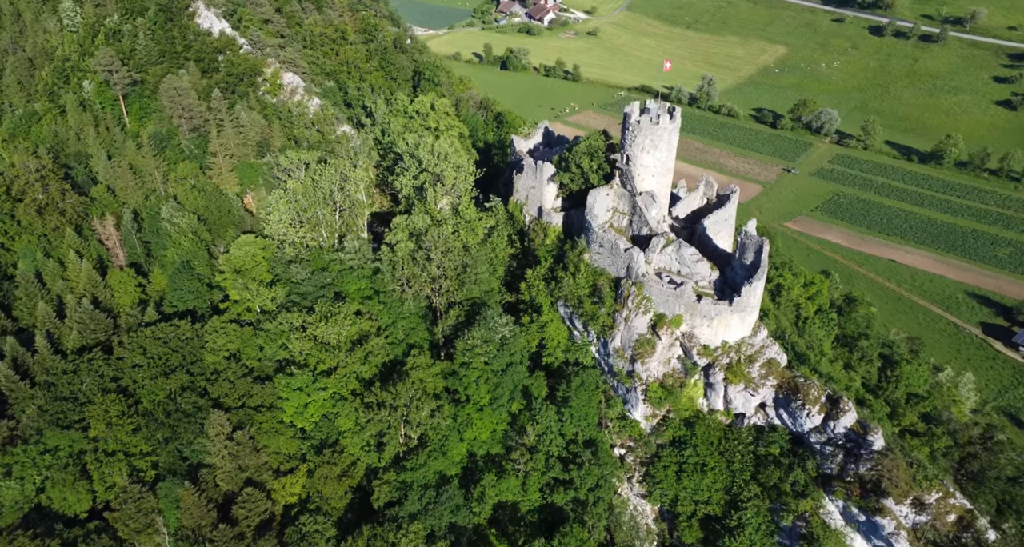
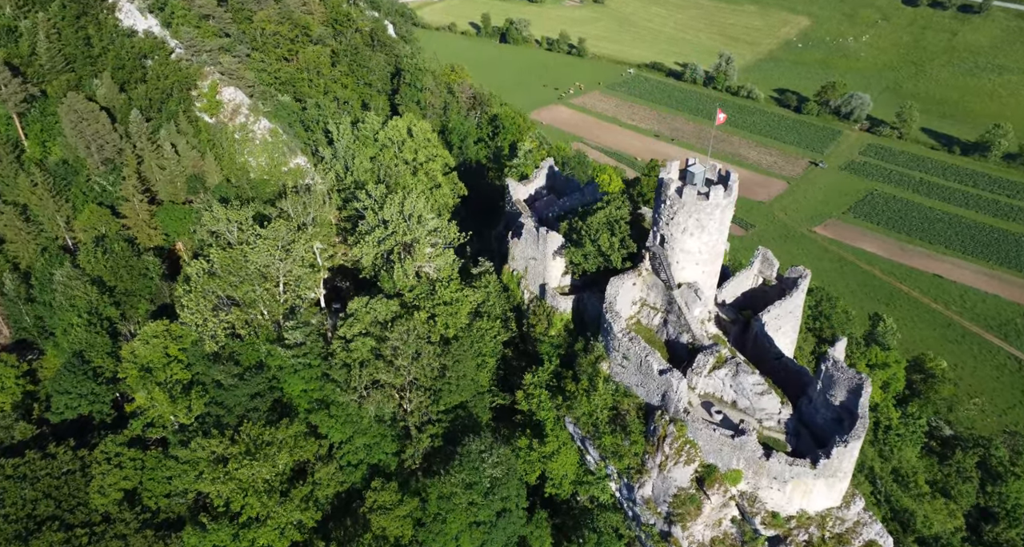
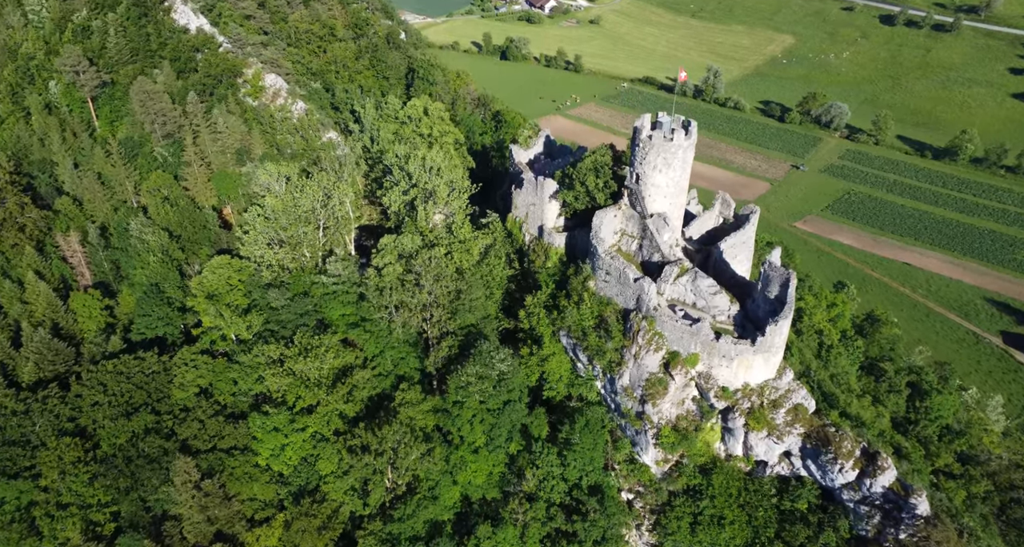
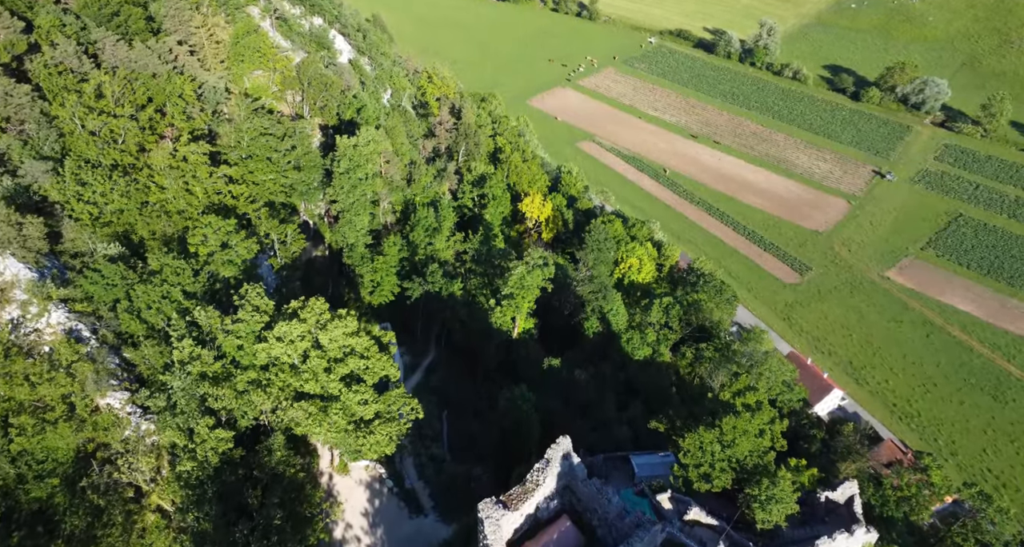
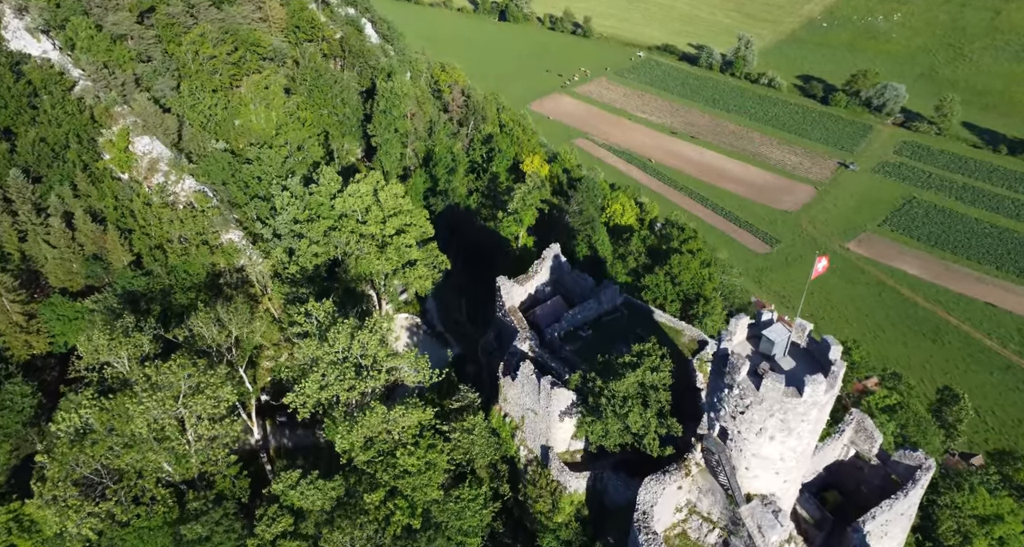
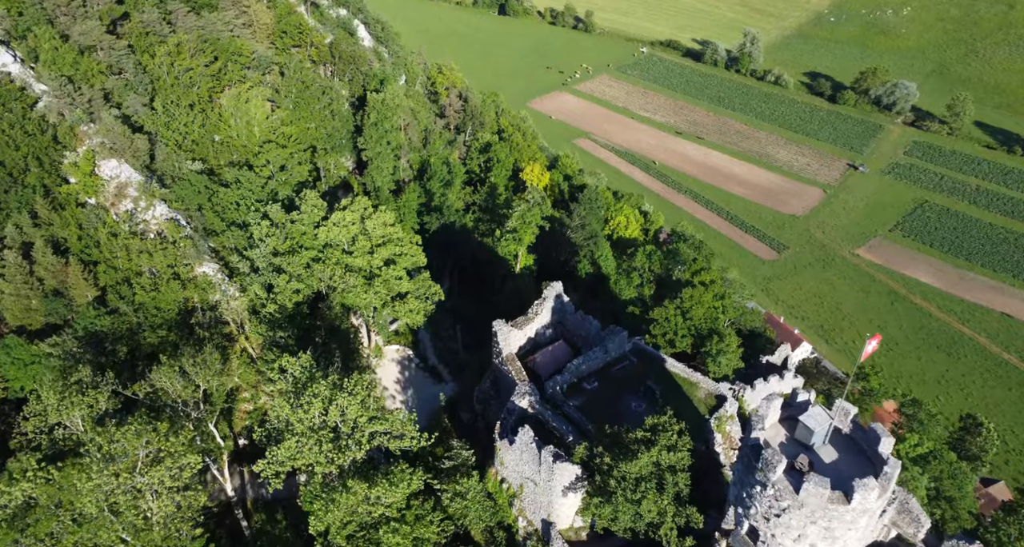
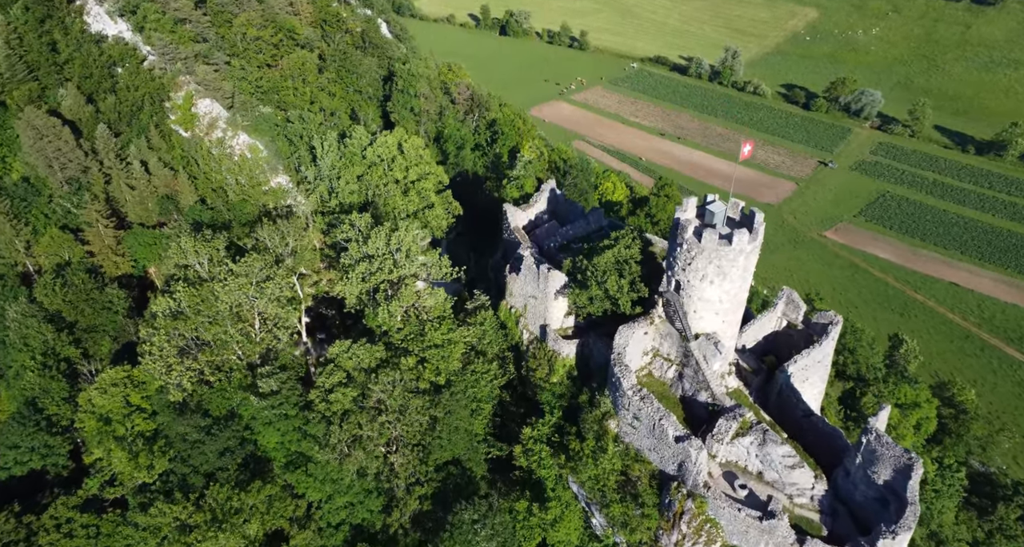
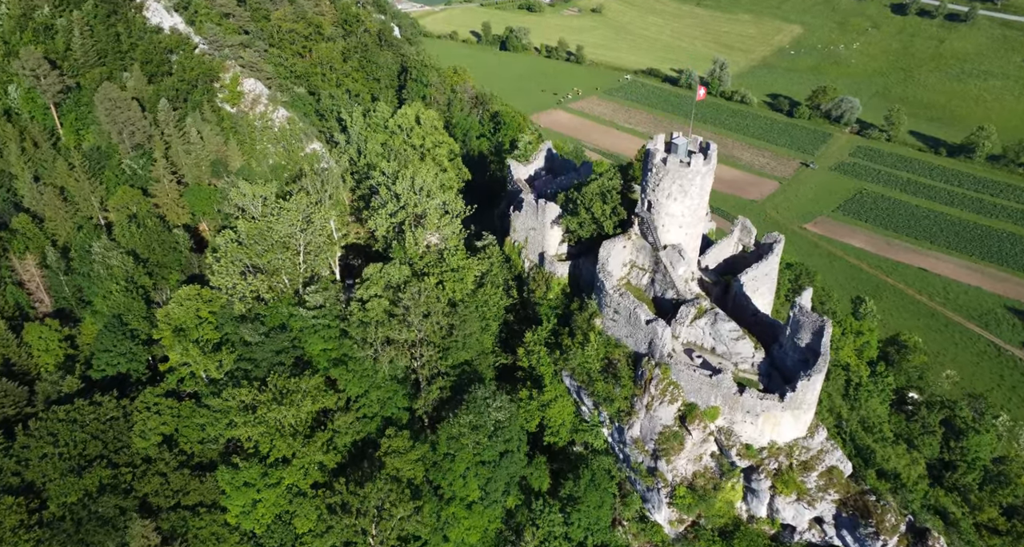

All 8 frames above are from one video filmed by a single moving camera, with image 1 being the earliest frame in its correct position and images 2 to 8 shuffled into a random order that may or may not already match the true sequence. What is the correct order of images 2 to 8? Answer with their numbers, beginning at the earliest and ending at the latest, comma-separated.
3, 8, 2, 7, 5, 6, 4
